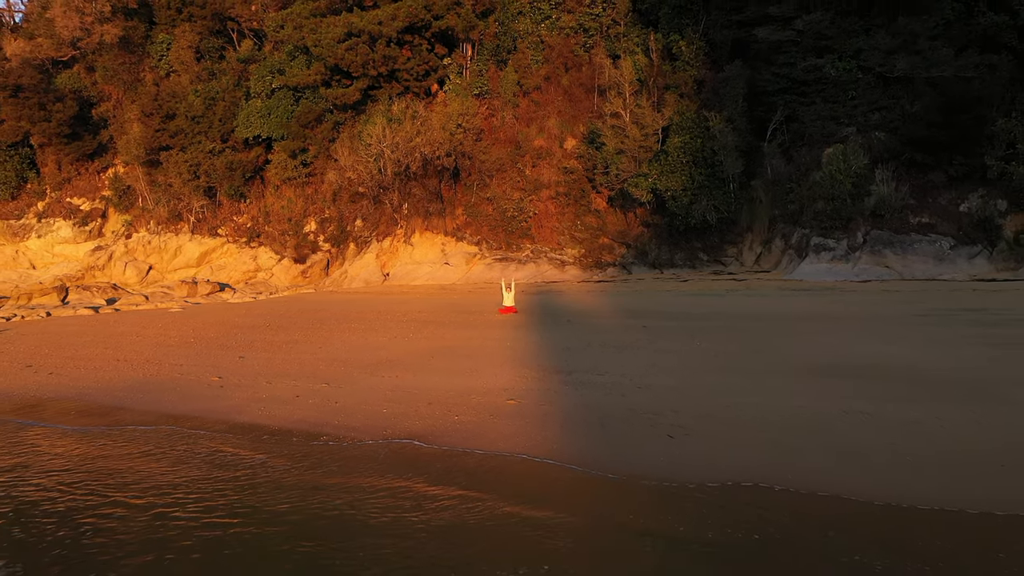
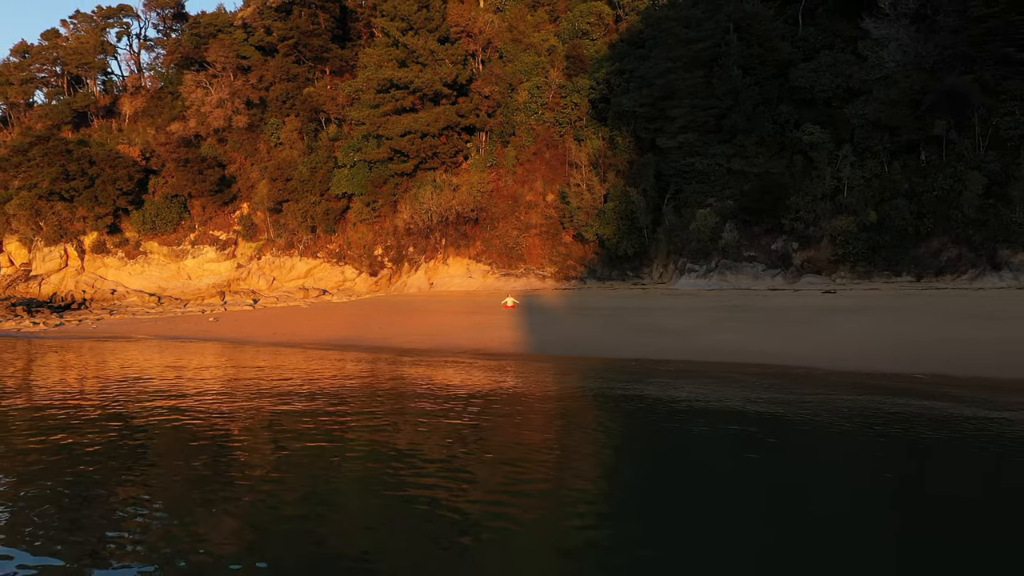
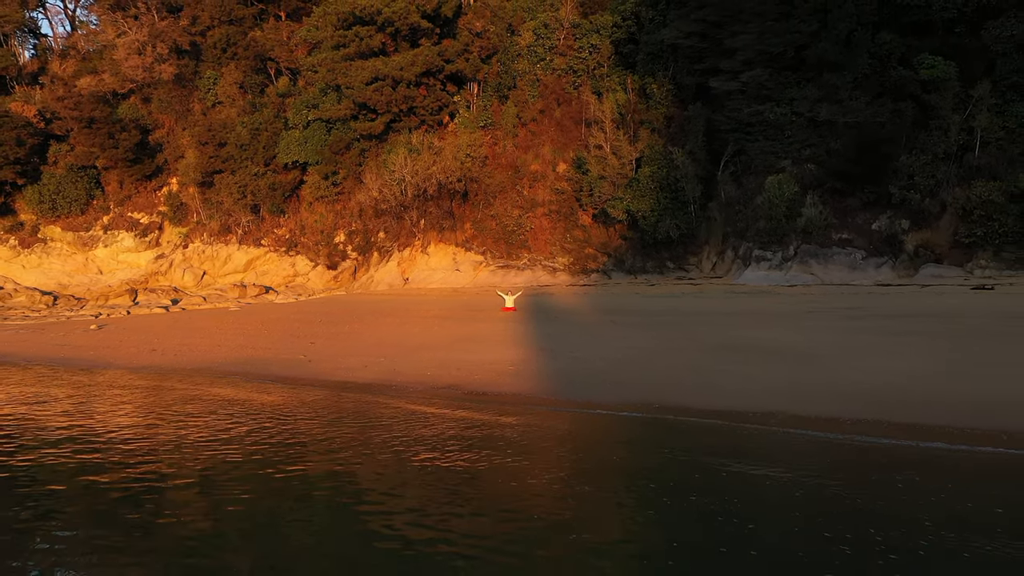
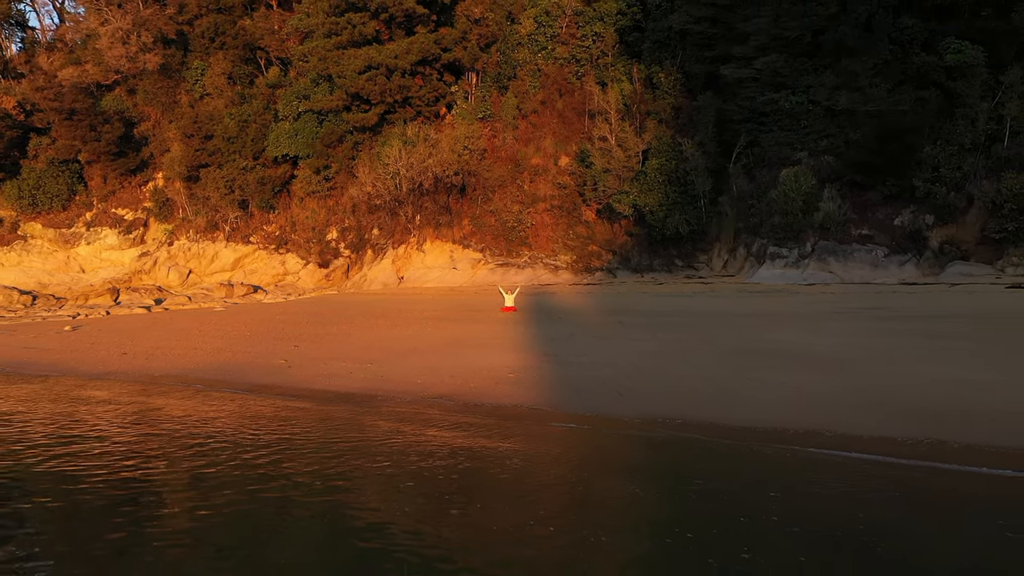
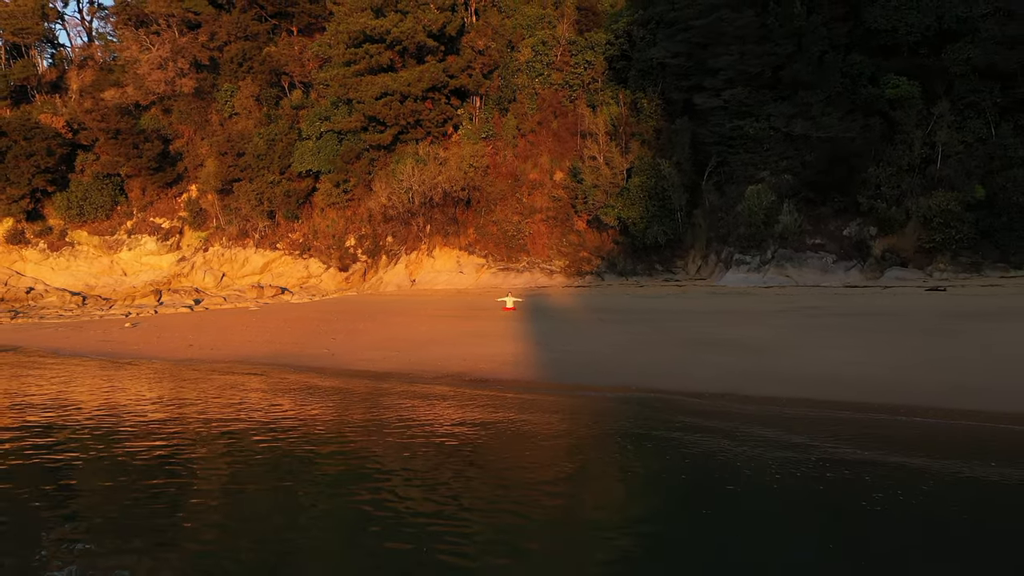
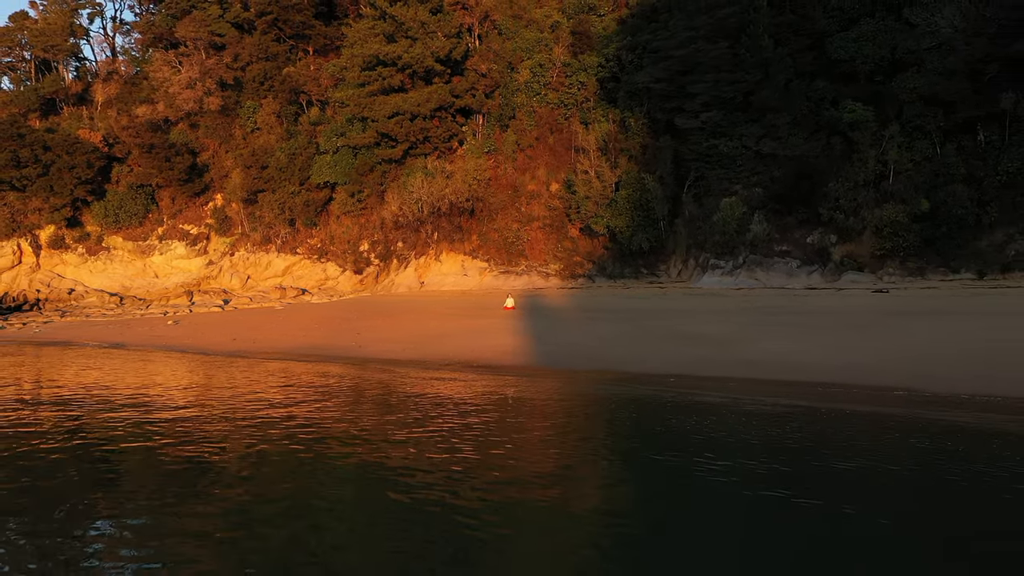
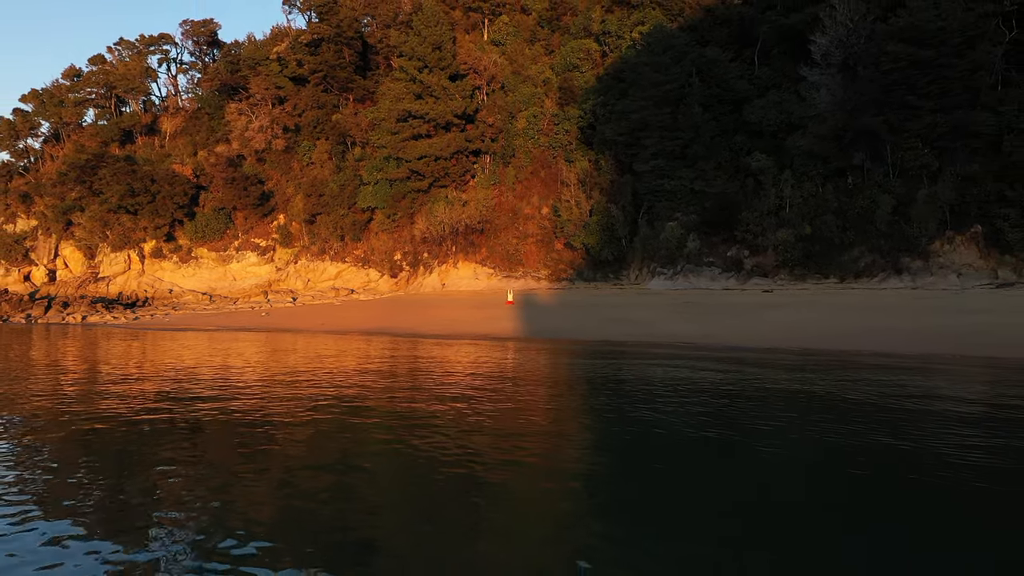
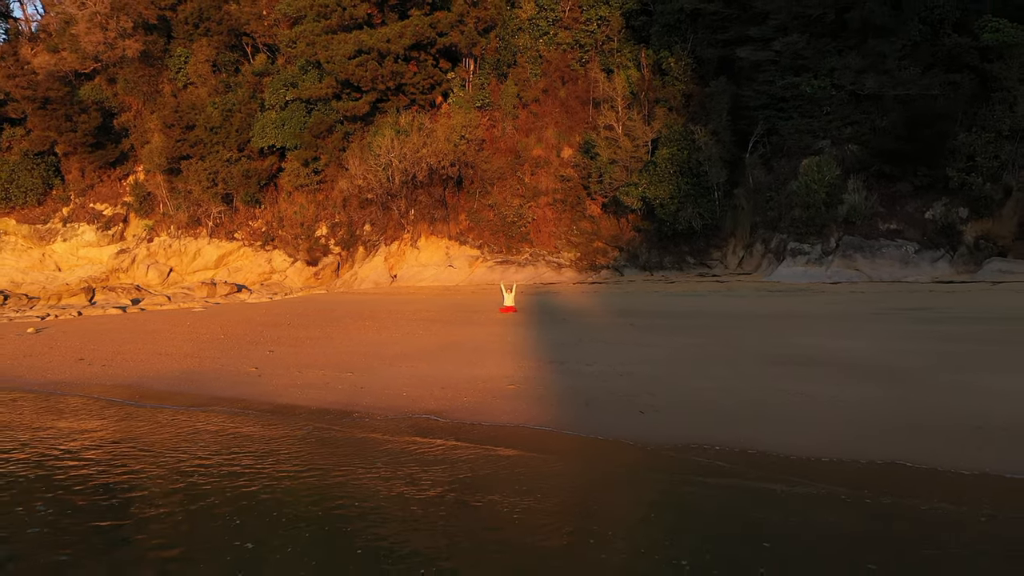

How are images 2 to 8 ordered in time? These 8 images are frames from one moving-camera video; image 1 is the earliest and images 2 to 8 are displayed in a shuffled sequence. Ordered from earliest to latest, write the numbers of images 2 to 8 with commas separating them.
8, 4, 3, 5, 6, 2, 7
